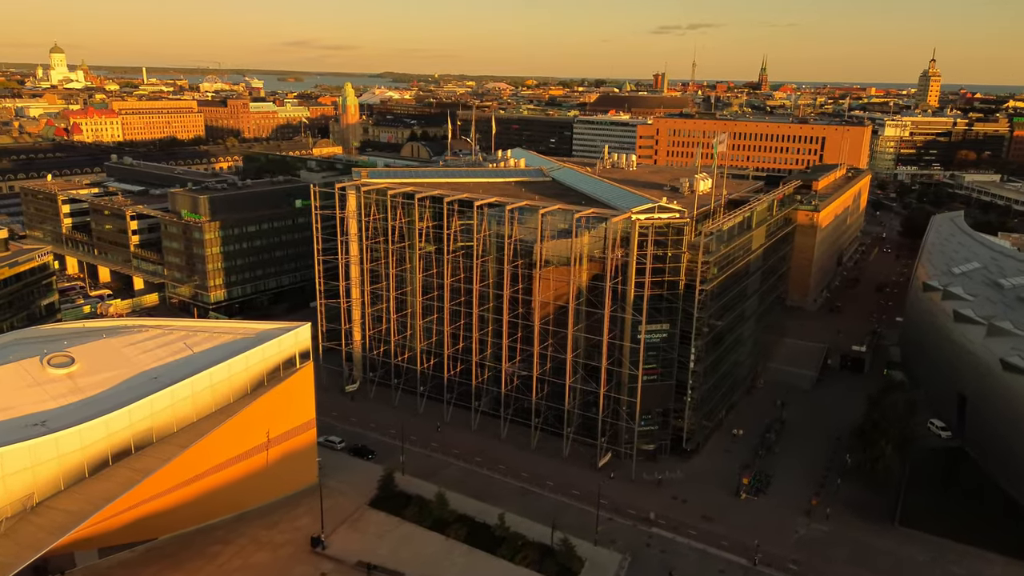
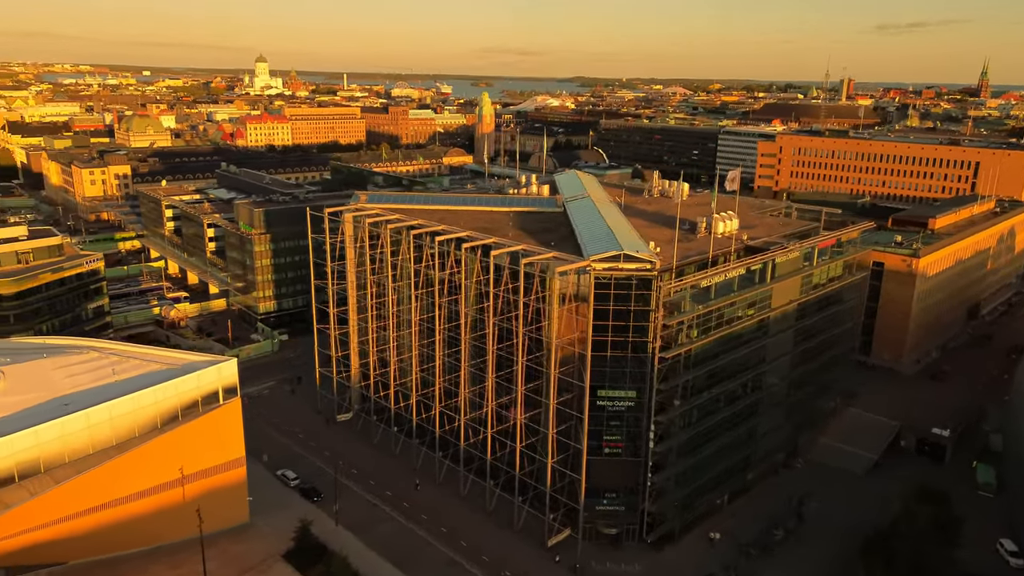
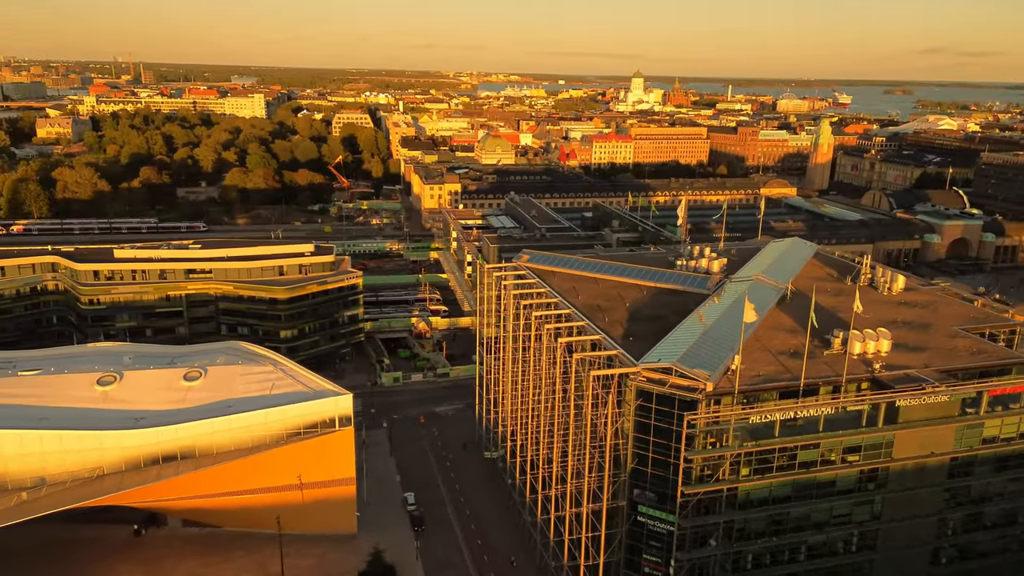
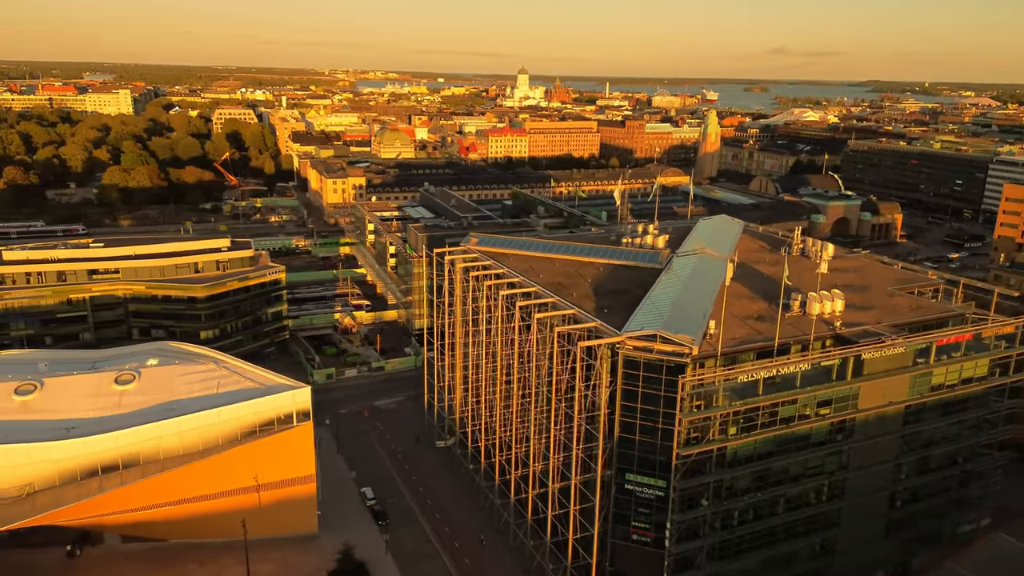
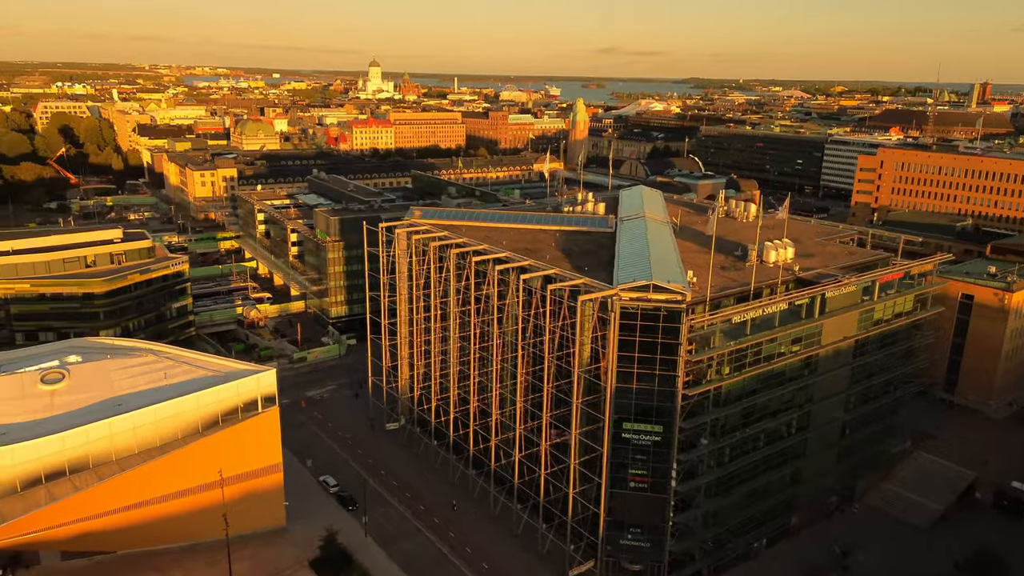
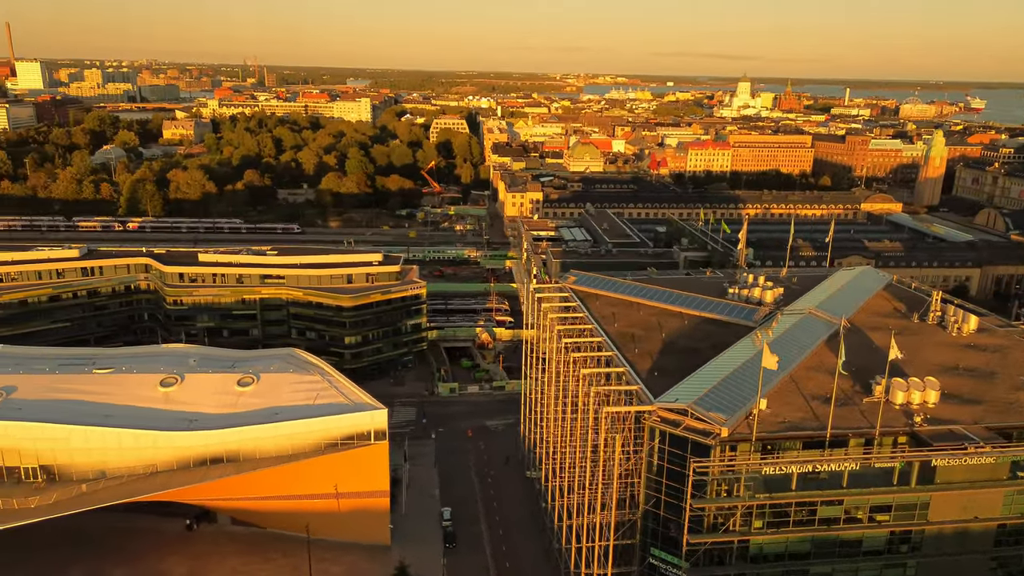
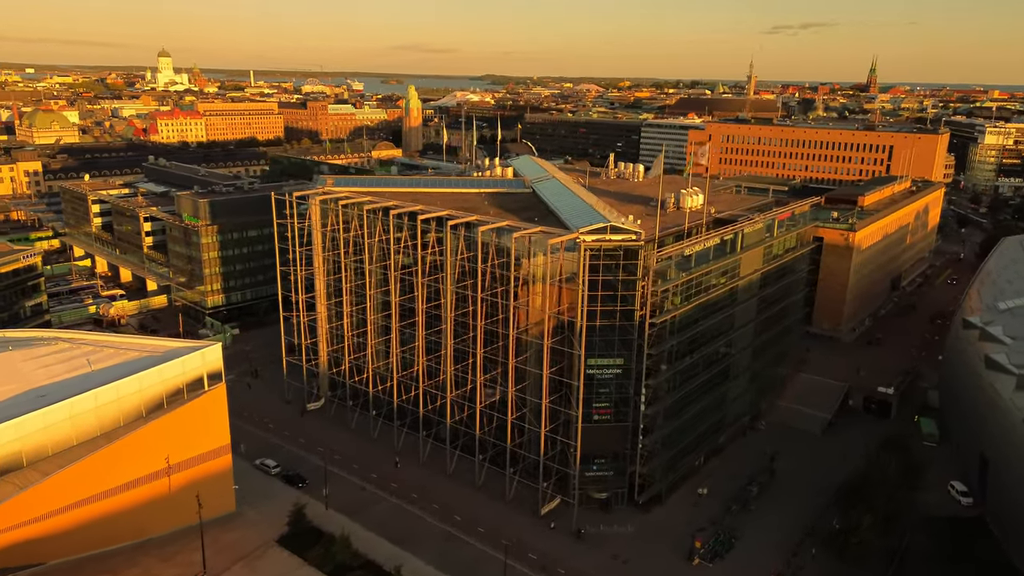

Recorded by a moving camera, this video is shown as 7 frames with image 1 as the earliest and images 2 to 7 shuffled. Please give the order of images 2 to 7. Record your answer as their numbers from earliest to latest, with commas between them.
7, 2, 5, 4, 3, 6
